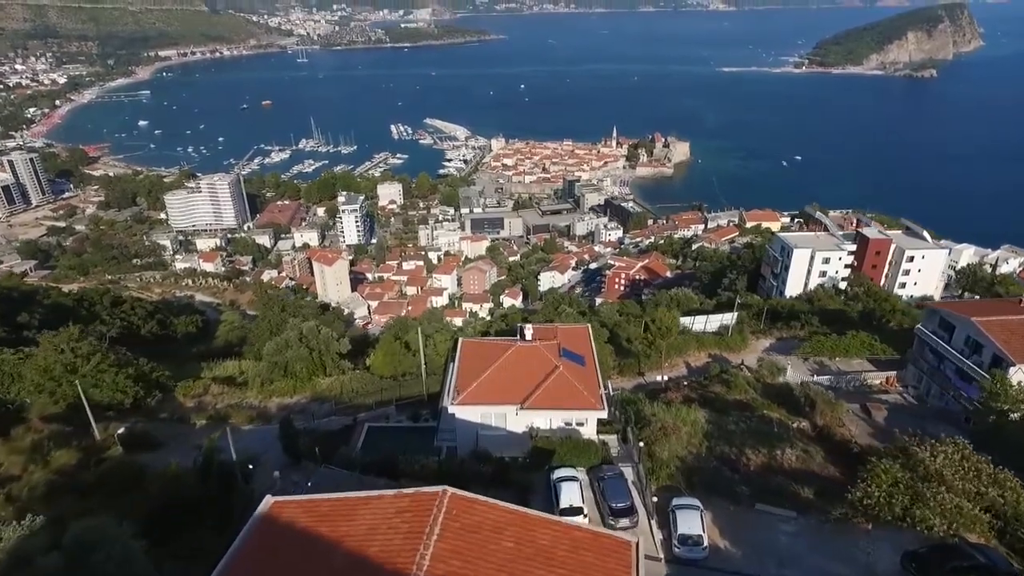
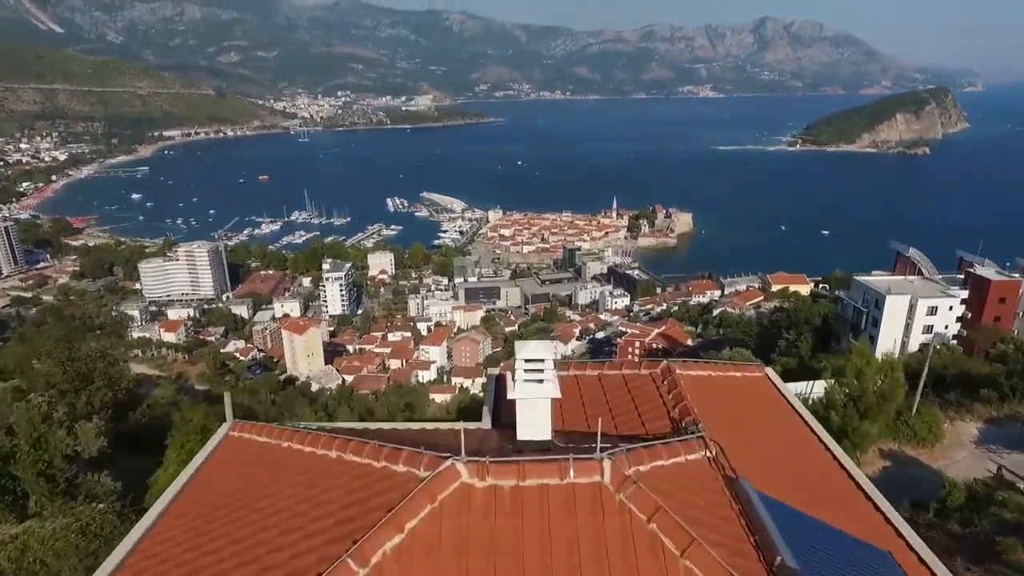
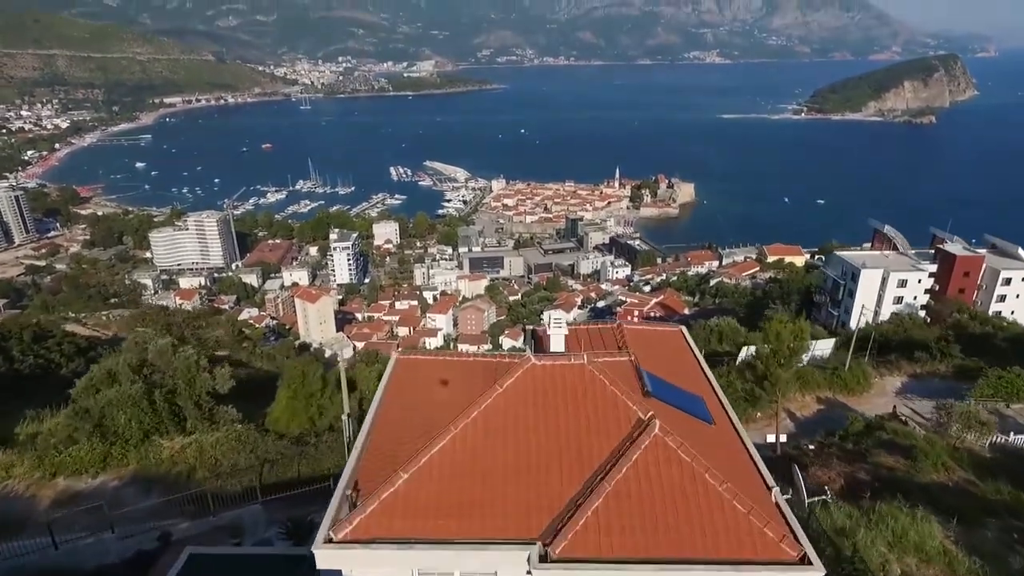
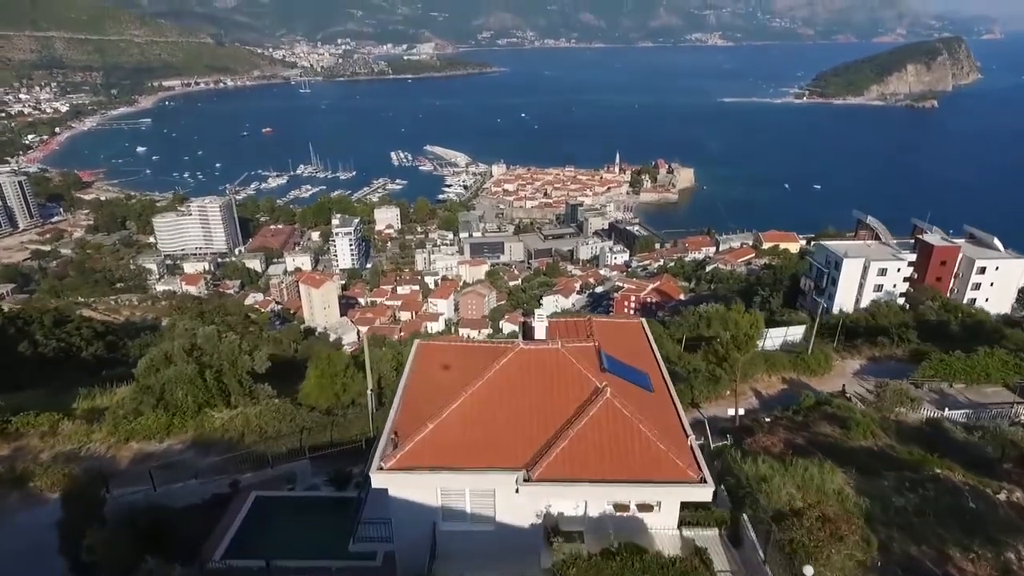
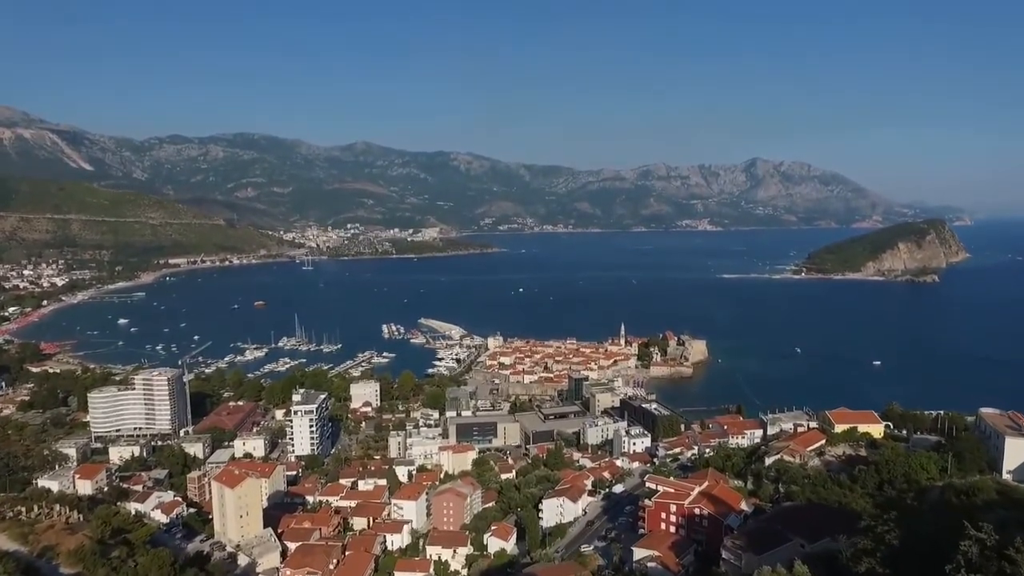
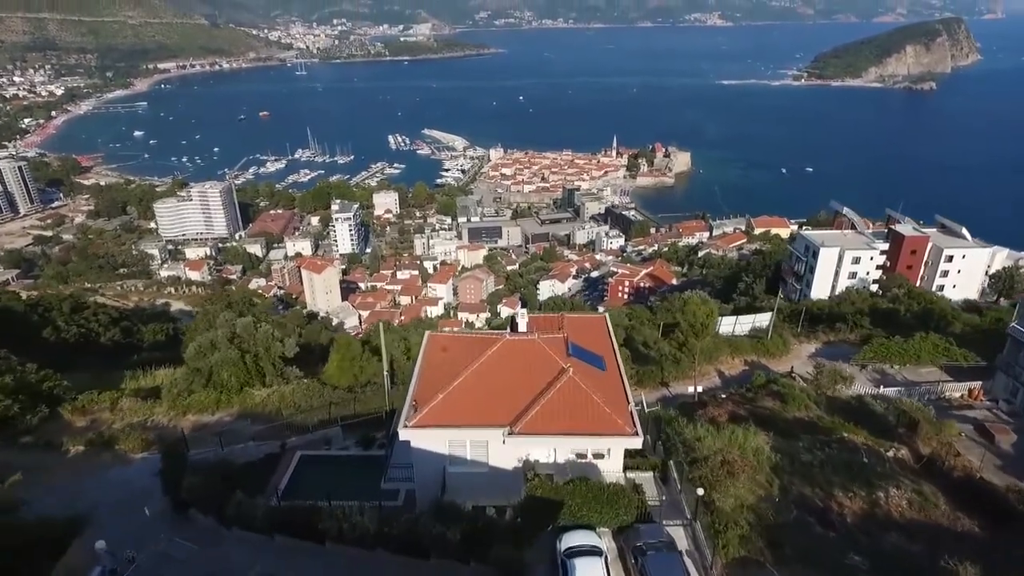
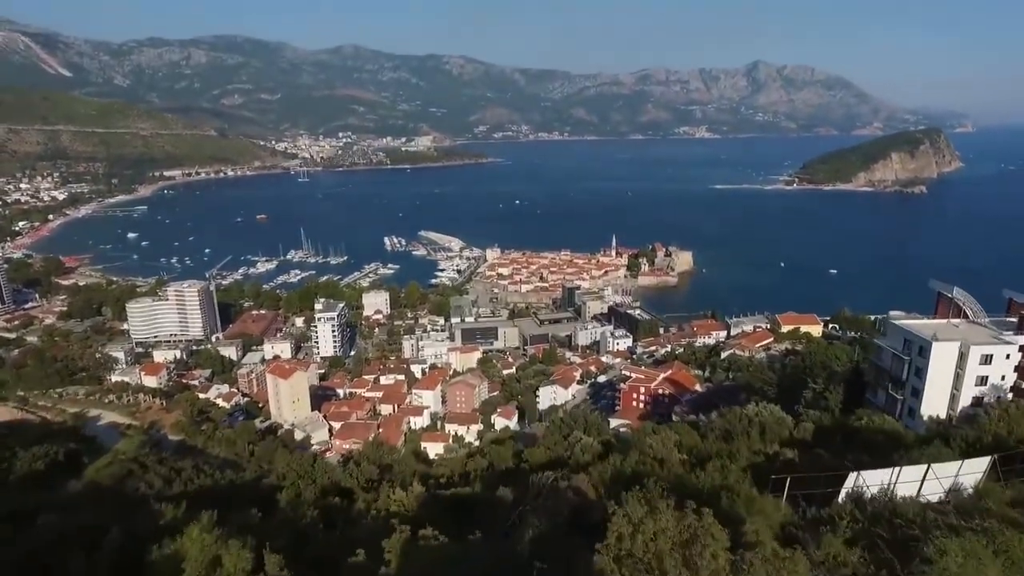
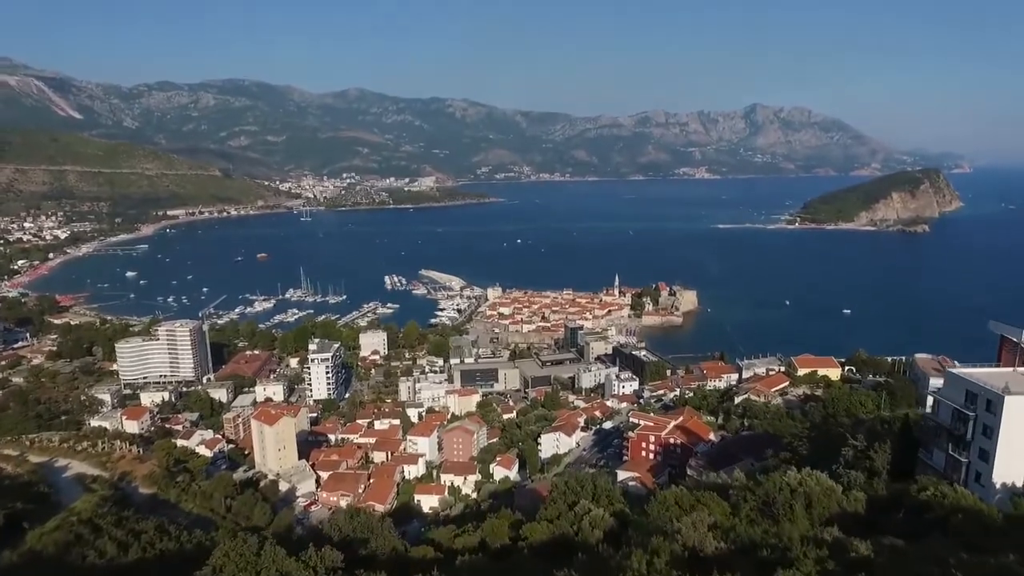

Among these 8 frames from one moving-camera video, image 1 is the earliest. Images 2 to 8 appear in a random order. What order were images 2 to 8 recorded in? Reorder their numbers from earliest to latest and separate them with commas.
6, 4, 3, 2, 7, 8, 5
